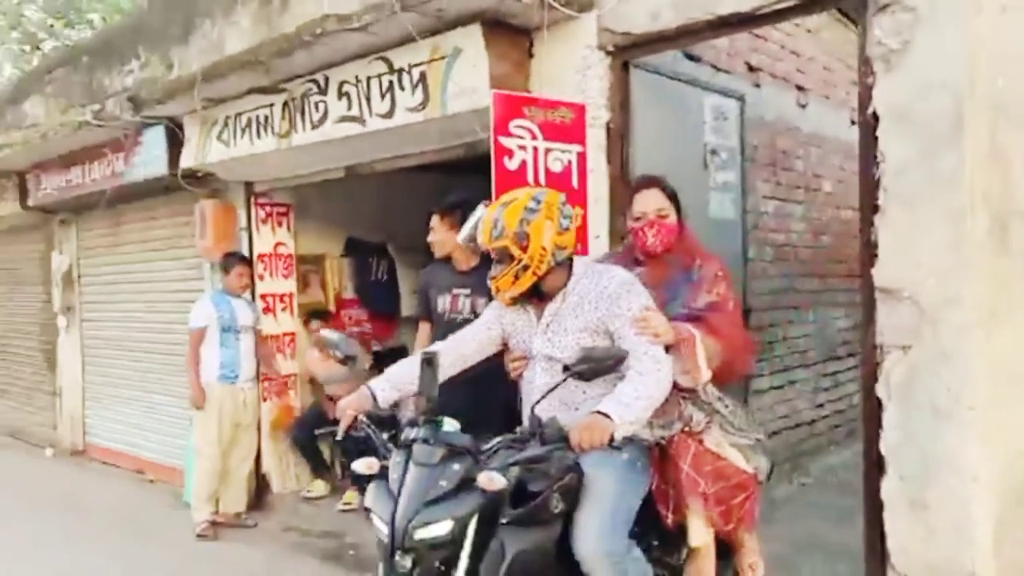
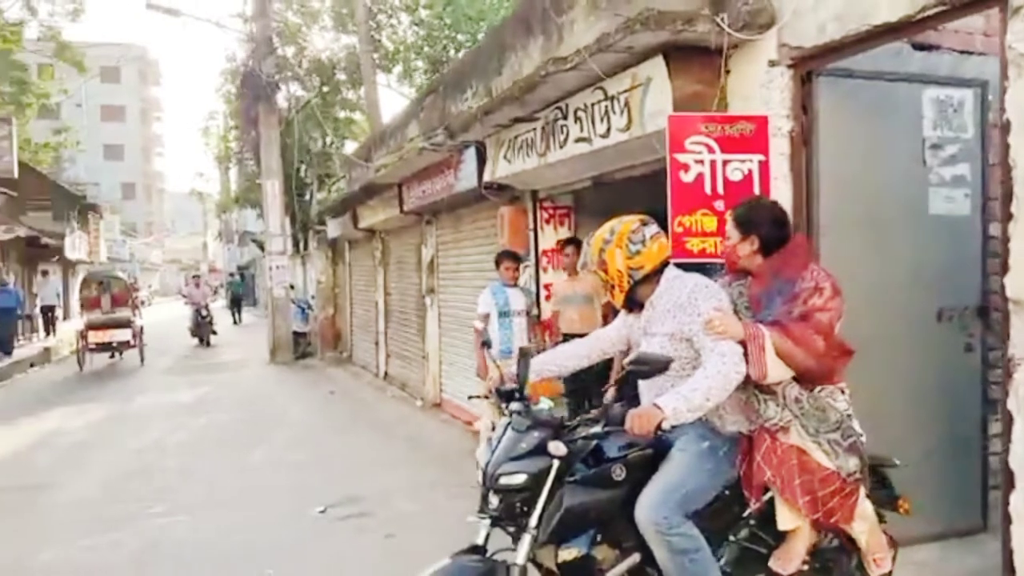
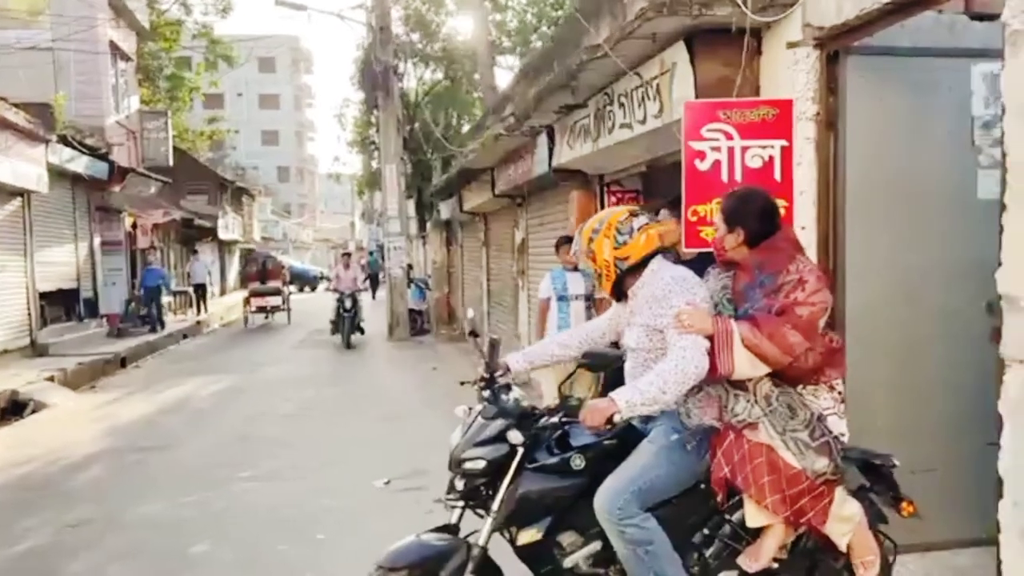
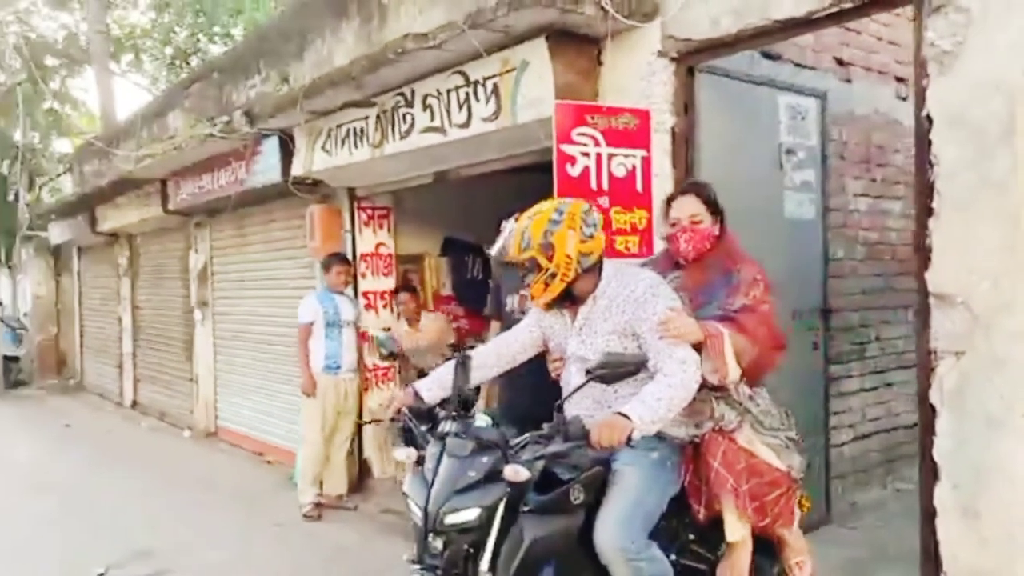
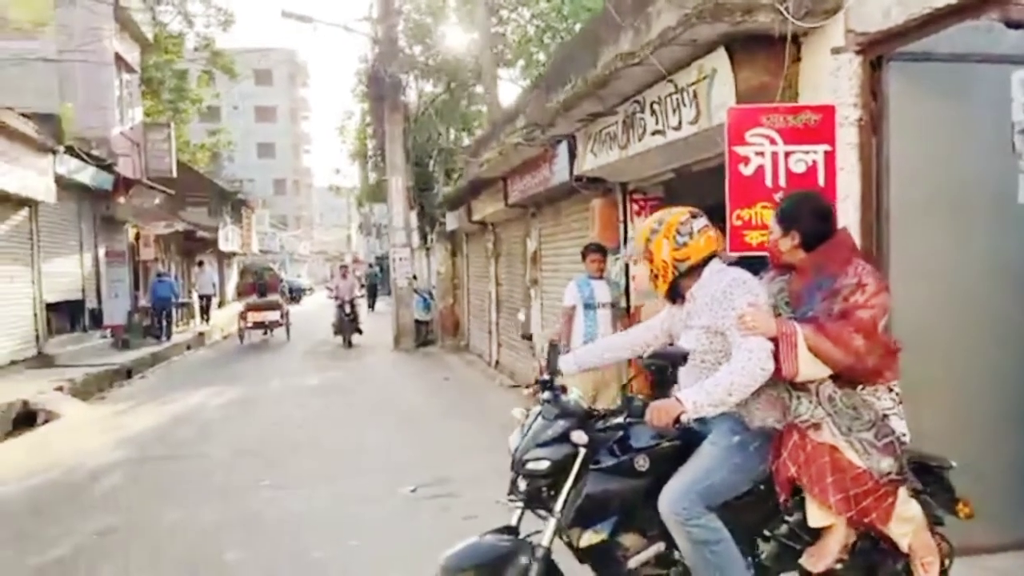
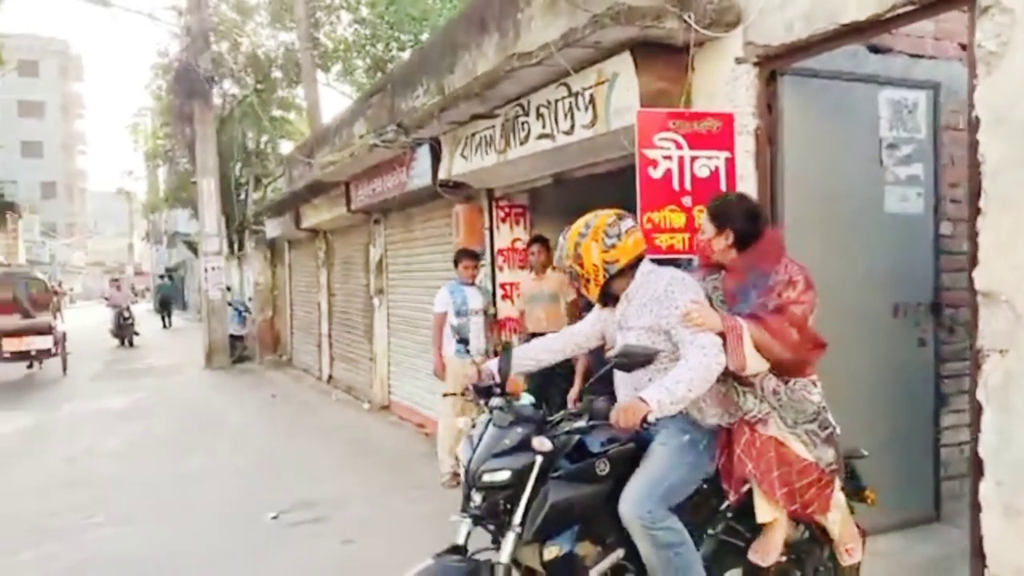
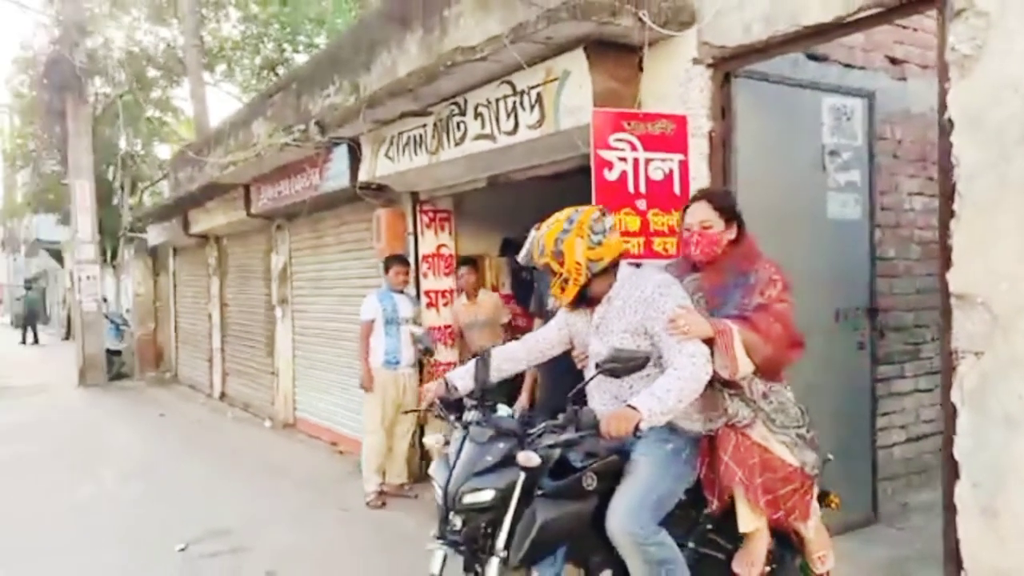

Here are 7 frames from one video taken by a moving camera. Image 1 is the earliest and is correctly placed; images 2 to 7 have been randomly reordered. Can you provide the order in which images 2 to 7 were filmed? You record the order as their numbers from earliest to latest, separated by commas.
4, 7, 6, 2, 5, 3
